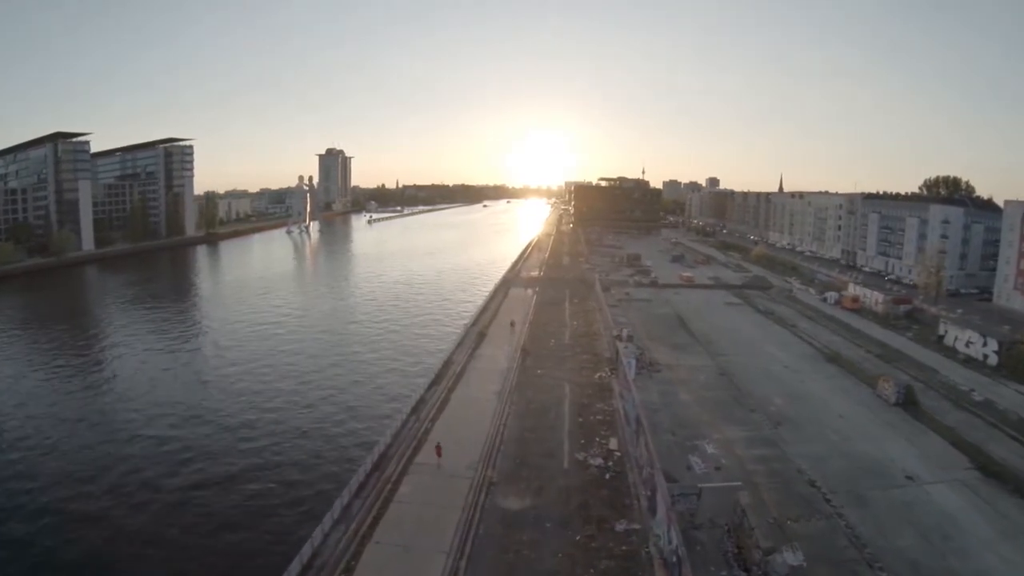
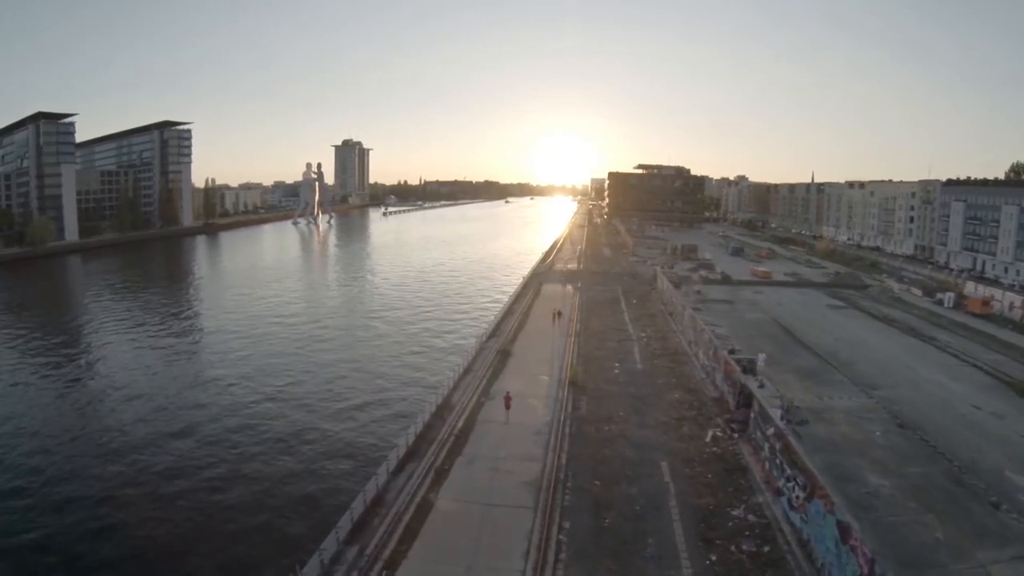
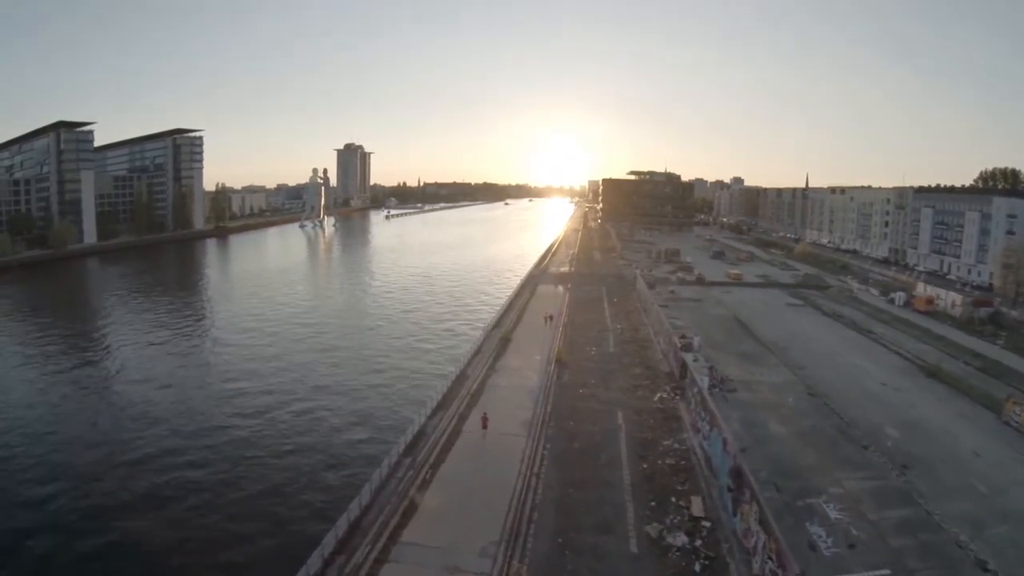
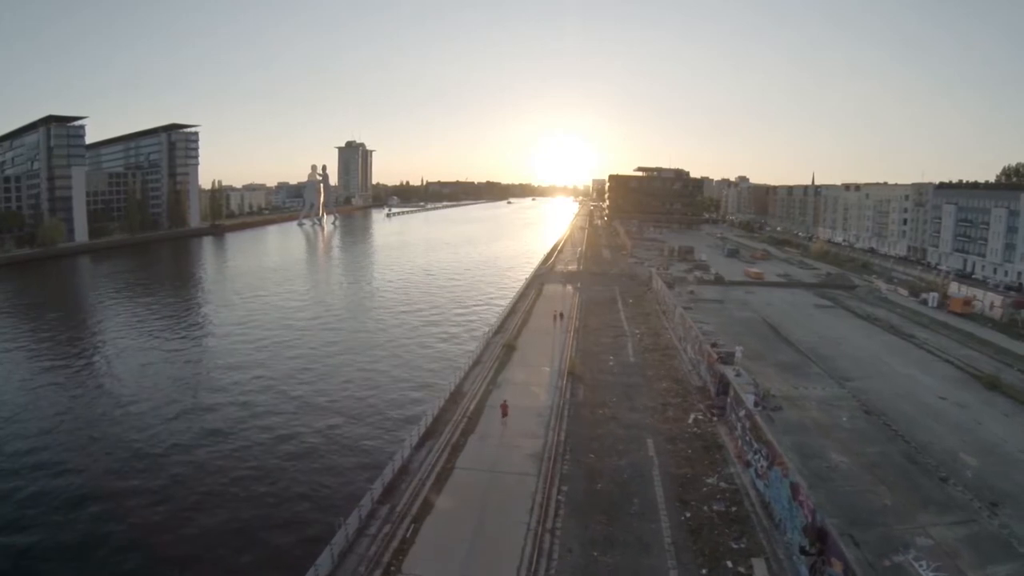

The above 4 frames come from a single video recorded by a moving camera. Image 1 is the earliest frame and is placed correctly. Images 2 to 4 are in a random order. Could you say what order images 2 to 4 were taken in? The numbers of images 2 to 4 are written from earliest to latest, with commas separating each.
3, 4, 2
